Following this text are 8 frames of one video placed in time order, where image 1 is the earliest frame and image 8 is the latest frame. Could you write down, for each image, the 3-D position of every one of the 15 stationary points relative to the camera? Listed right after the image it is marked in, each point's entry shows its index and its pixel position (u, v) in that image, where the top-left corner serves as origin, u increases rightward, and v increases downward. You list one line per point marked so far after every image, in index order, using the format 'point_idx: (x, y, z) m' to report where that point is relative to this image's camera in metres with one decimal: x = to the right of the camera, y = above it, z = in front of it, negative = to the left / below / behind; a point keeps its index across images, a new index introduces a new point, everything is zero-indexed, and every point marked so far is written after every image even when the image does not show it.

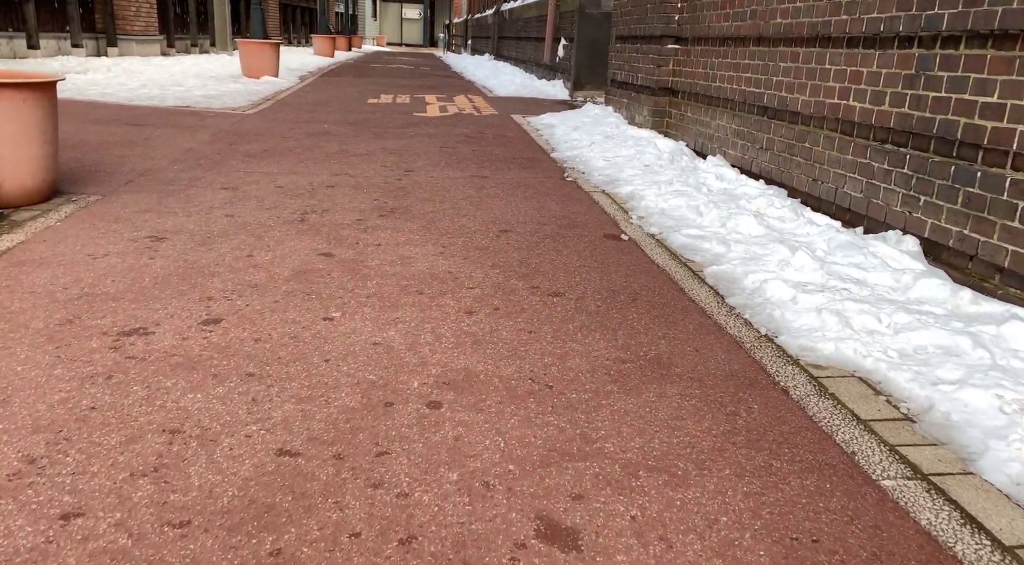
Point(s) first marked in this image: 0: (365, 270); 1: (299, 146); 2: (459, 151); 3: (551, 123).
0: (-0.7, +0.1, +3.7) m
1: (-1.9, +1.2, +7.4) m
2: (-0.5, +1.2, +7.4) m
3: (+0.5, +1.7, +9.1) m
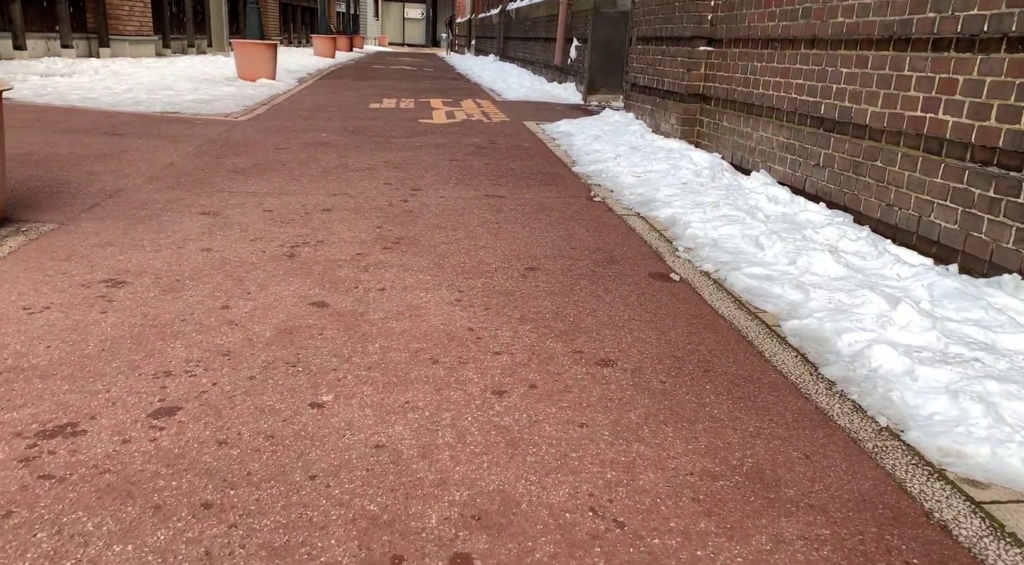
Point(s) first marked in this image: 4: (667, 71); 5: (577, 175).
0: (-0.6, -0.2, +3.0) m
1: (-1.8, +1.0, +6.7) m
2: (-0.3, +0.9, +6.7) m
3: (+0.6, +1.5, +8.4) m
4: (+1.5, +2.0, +8.0) m
5: (+0.5, +0.8, +6.3) m
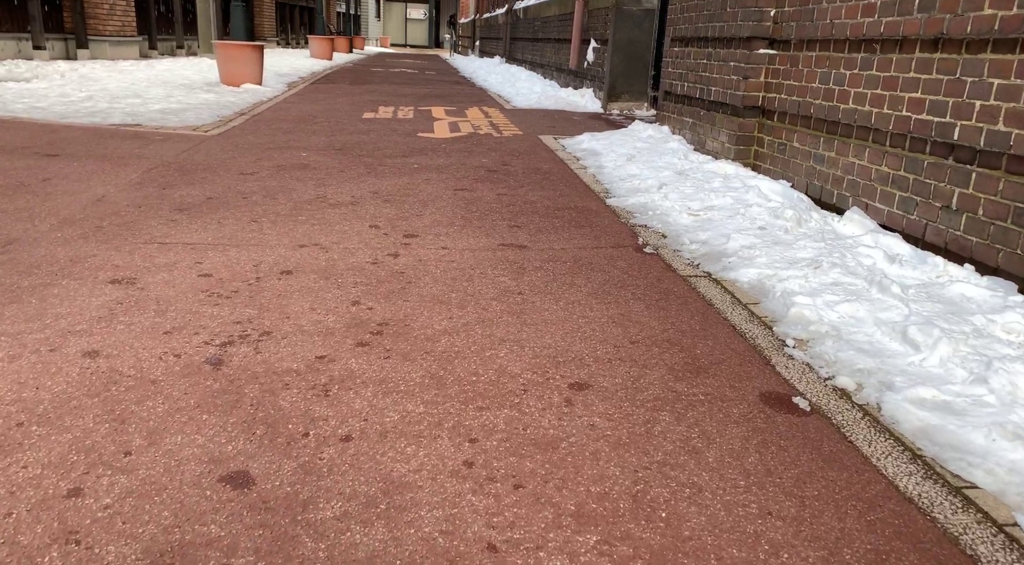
0: (-0.4, -0.5, +1.7) m
1: (-1.6, +0.6, +5.4) m
2: (-0.2, +0.6, +5.4) m
3: (+0.7, +1.1, +7.1) m
4: (+1.7, +1.7, +6.6) m
5: (+0.6, +0.4, +5.0) m
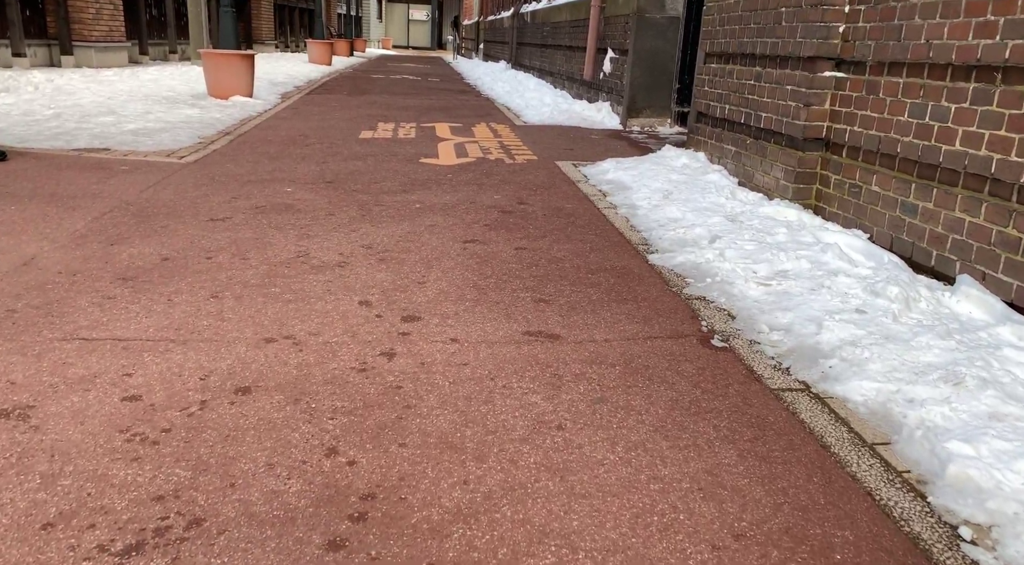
0: (-0.3, -0.9, +0.8) m
1: (-1.5, +0.2, +4.4) m
2: (-0.1, +0.2, +4.4) m
3: (+0.9, +0.7, +6.2) m
4: (+1.8, +1.3, +5.7) m
5: (+0.8, 0.0, +4.1) m
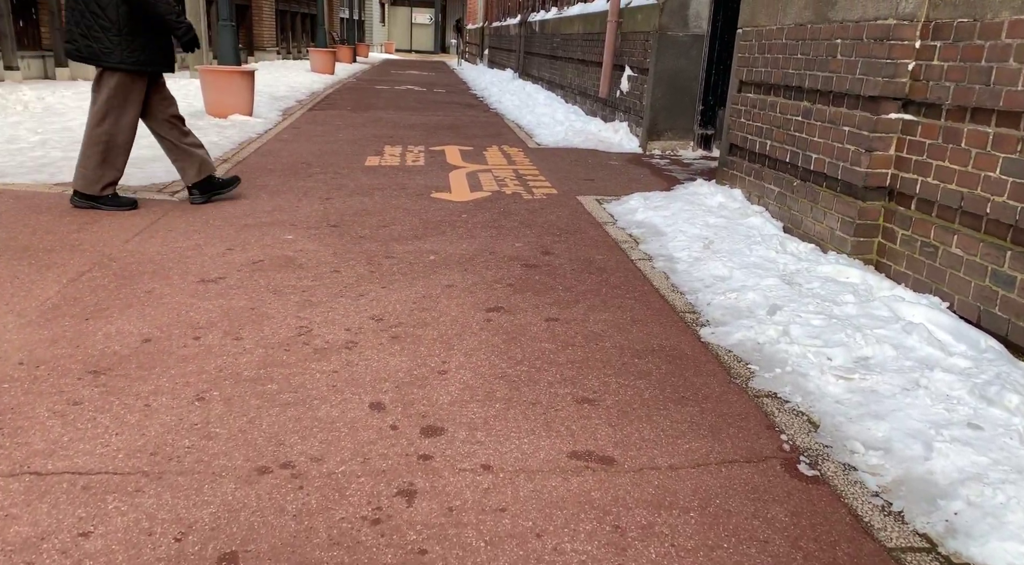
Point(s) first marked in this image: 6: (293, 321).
0: (-0.2, -1.3, +0.2) m
1: (-1.4, -0.2, +3.9) m
2: (0.0, -0.2, +3.9) m
3: (+1.0, +0.4, +5.6) m
4: (+1.9, +0.9, +5.1) m
5: (+0.9, -0.3, +3.5) m
6: (-1.0, -0.2, +3.9) m
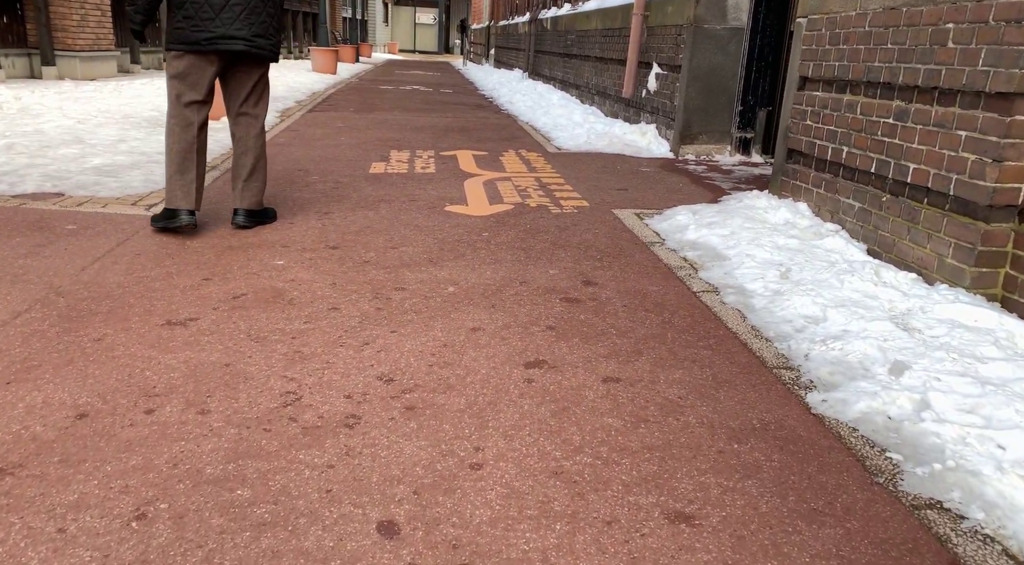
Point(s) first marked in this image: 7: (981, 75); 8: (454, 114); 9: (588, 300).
0: (0.0, -1.5, -0.7) m
1: (-1.2, -0.4, +3.0) m
2: (+0.2, -0.4, +3.0) m
3: (+1.2, +0.2, +4.7) m
4: (+2.1, +0.7, +4.2) m
5: (+1.1, -0.5, +2.6) m
6: (-0.9, -0.4, +3.0) m
7: (+2.2, +1.0, +3.8) m
8: (-0.9, +2.8, +13.5) m
9: (+0.4, -0.1, +4.1) m
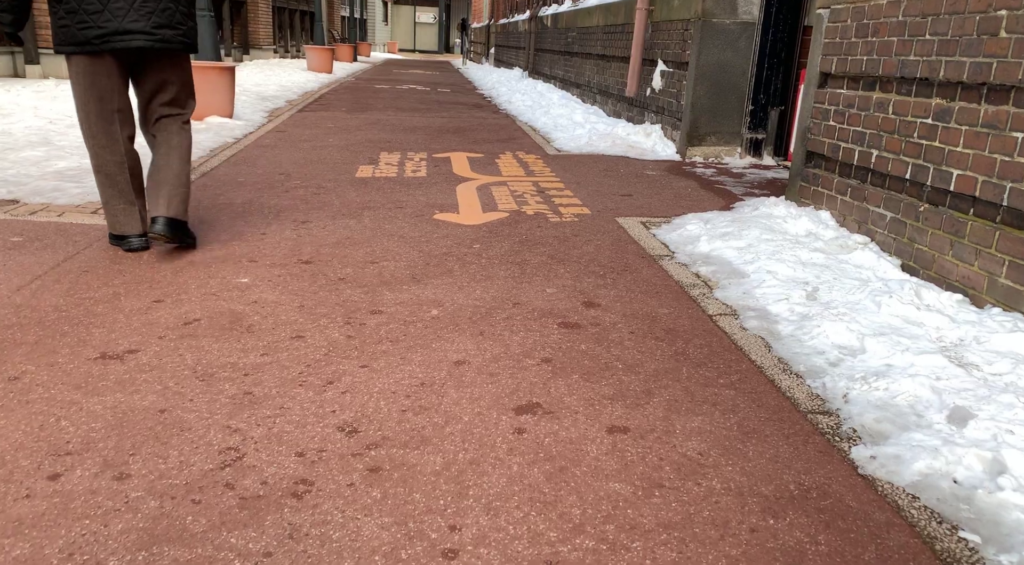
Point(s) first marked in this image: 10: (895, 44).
0: (-0.1, -1.6, -1.2) m
1: (-1.2, -0.5, +2.5) m
2: (+0.2, -0.5, +2.5) m
3: (+1.2, +0.1, +4.2) m
4: (+2.1, +0.6, +3.7) m
5: (+1.0, -0.6, +2.1) m
6: (-0.9, -0.5, +2.5) m
7: (+2.1, +0.9, +3.3) m
8: (-1.0, +2.7, +13.0) m
9: (+0.3, -0.2, +3.6) m
10: (+2.0, +1.3, +4.4) m
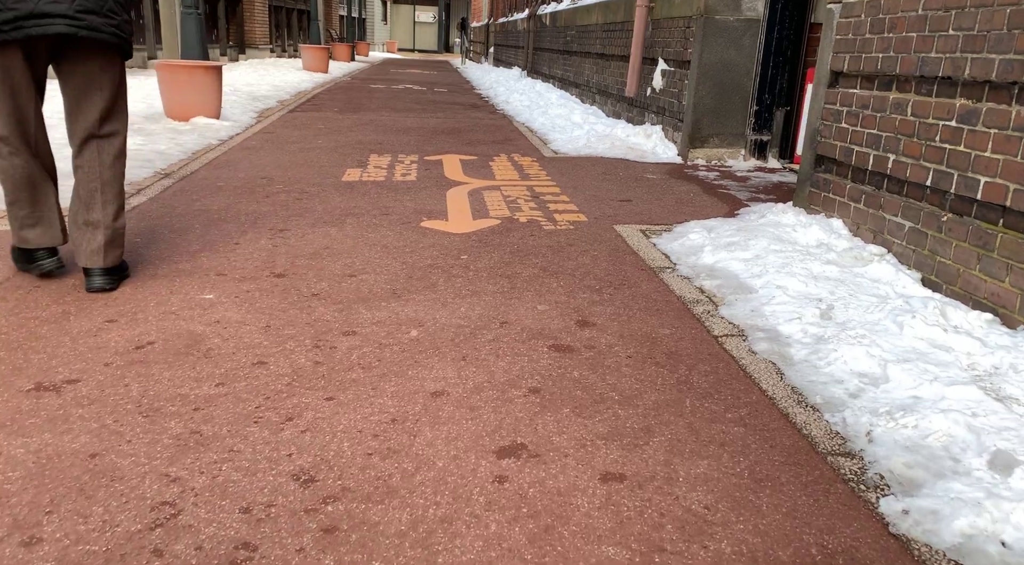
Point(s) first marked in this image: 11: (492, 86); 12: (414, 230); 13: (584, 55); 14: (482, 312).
0: (-0.1, -1.7, -1.5) m
1: (-1.3, -0.5, +2.2) m
2: (+0.1, -0.6, +2.2) m
3: (+1.1, 0.0, +3.9) m
4: (+2.0, +0.5, +3.4) m
5: (+1.0, -0.7, +1.8) m
6: (-1.0, -0.5, +2.2) m
7: (+2.1, +0.8, +3.0) m
8: (-1.0, +2.6, +12.6) m
9: (+0.3, -0.3, +3.3) m
10: (+2.0, +1.2, +4.0) m
11: (-0.5, +4.7, +19.8) m
12: (-0.6, +0.3, +5.2) m
13: (+1.2, +3.7, +13.4) m
14: (-0.1, -0.1, +3.7) m
